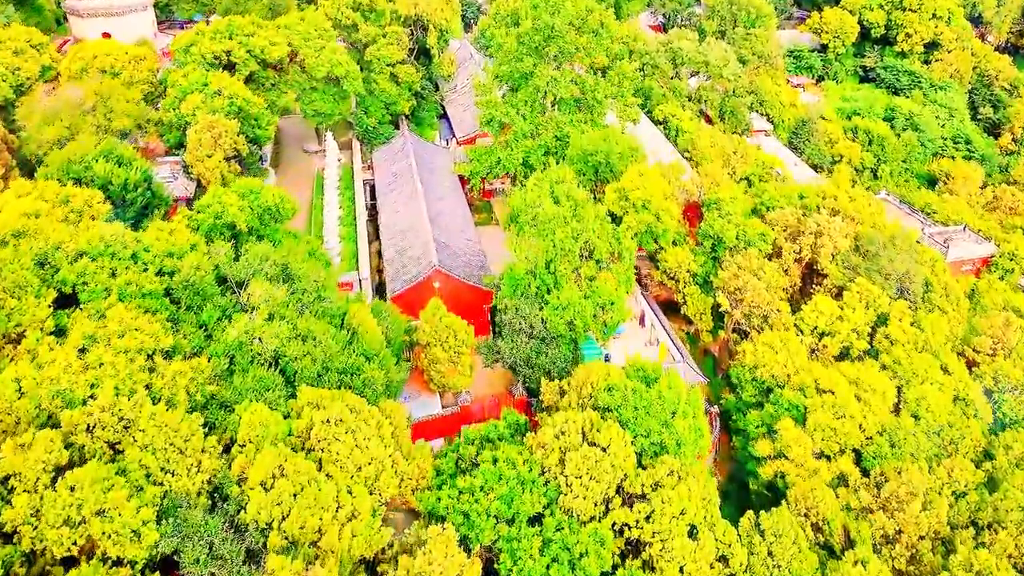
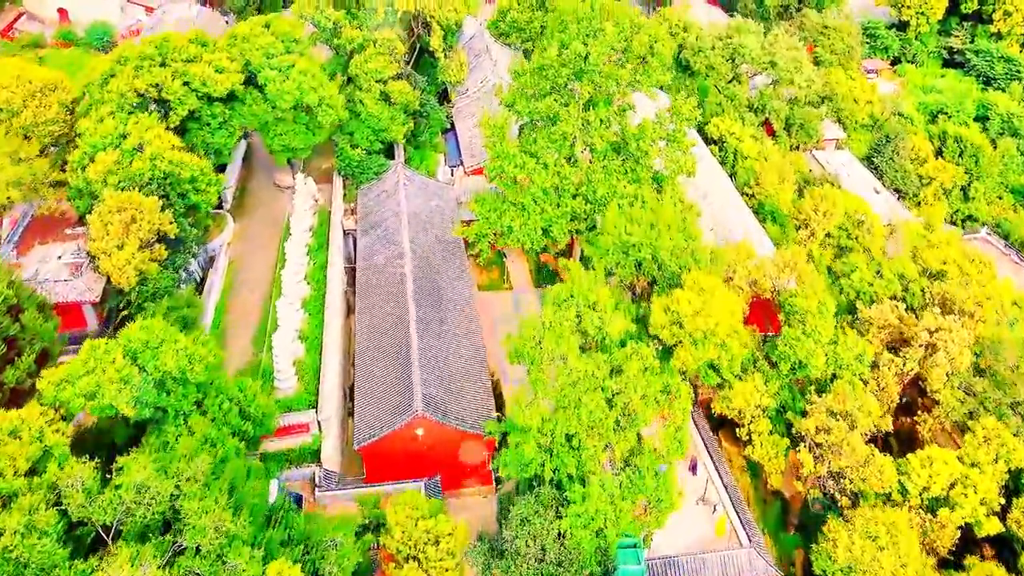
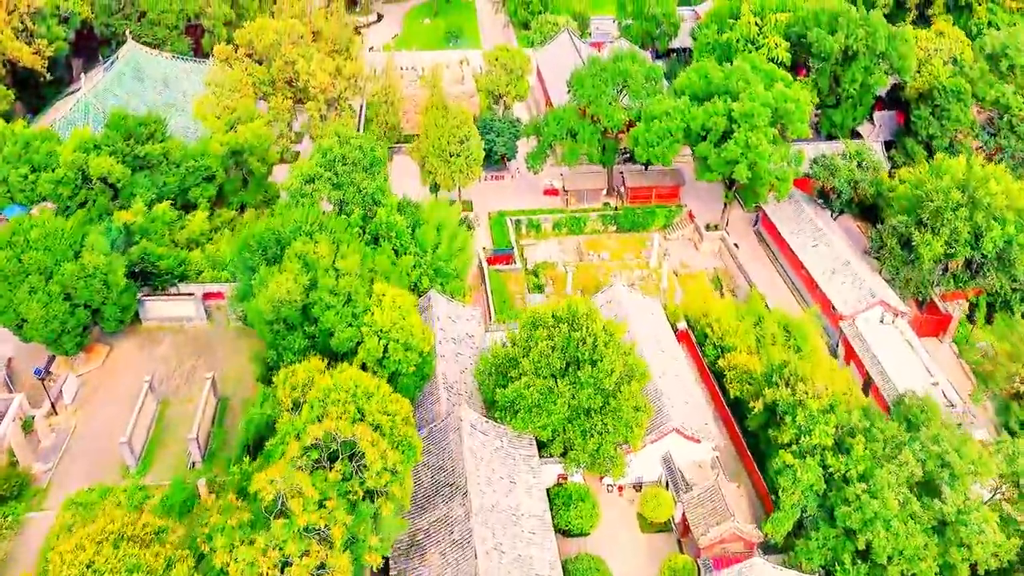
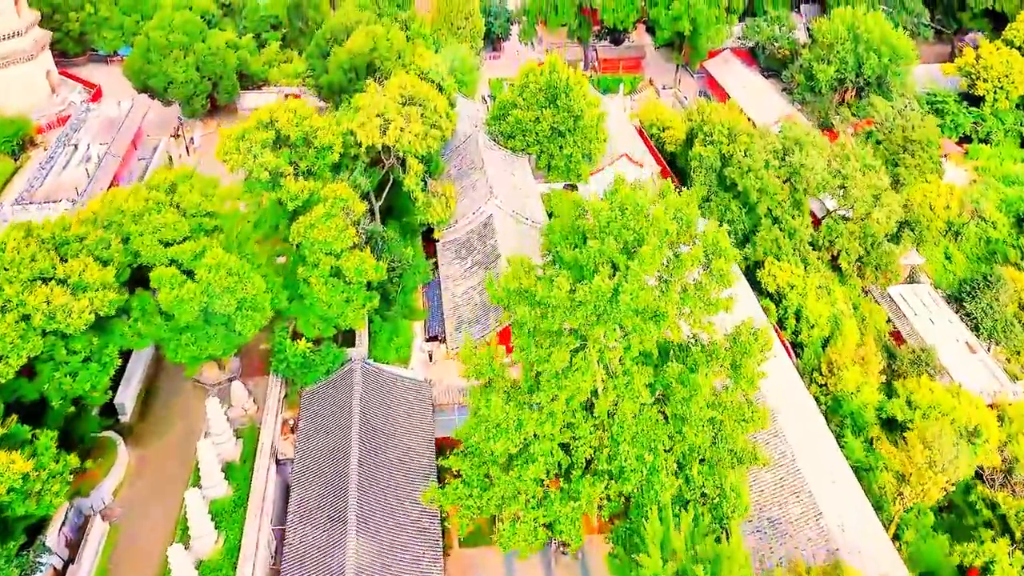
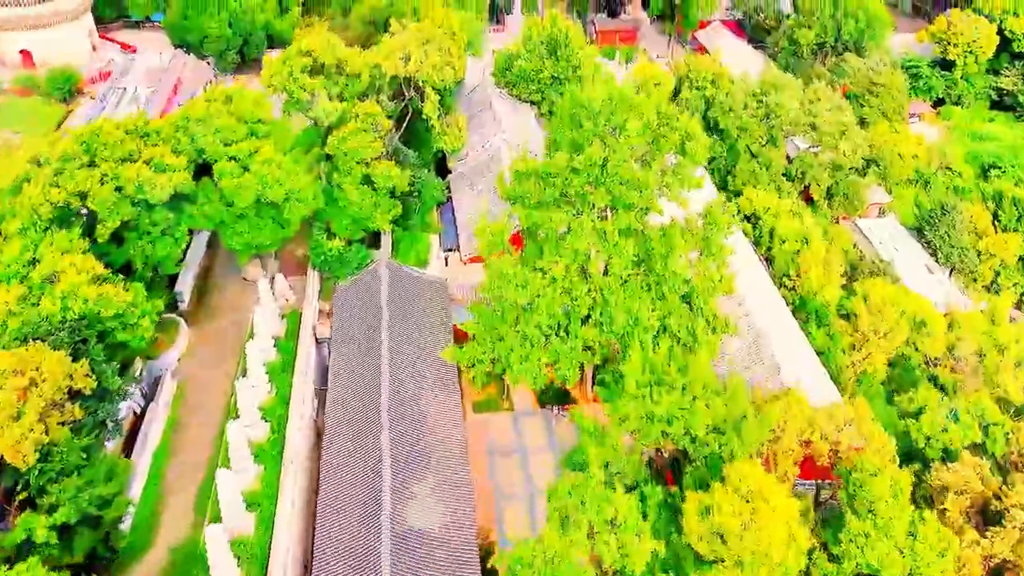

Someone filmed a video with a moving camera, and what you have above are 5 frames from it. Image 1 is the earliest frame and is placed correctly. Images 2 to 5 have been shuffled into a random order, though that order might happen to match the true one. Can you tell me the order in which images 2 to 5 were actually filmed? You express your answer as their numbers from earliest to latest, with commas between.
2, 5, 4, 3
